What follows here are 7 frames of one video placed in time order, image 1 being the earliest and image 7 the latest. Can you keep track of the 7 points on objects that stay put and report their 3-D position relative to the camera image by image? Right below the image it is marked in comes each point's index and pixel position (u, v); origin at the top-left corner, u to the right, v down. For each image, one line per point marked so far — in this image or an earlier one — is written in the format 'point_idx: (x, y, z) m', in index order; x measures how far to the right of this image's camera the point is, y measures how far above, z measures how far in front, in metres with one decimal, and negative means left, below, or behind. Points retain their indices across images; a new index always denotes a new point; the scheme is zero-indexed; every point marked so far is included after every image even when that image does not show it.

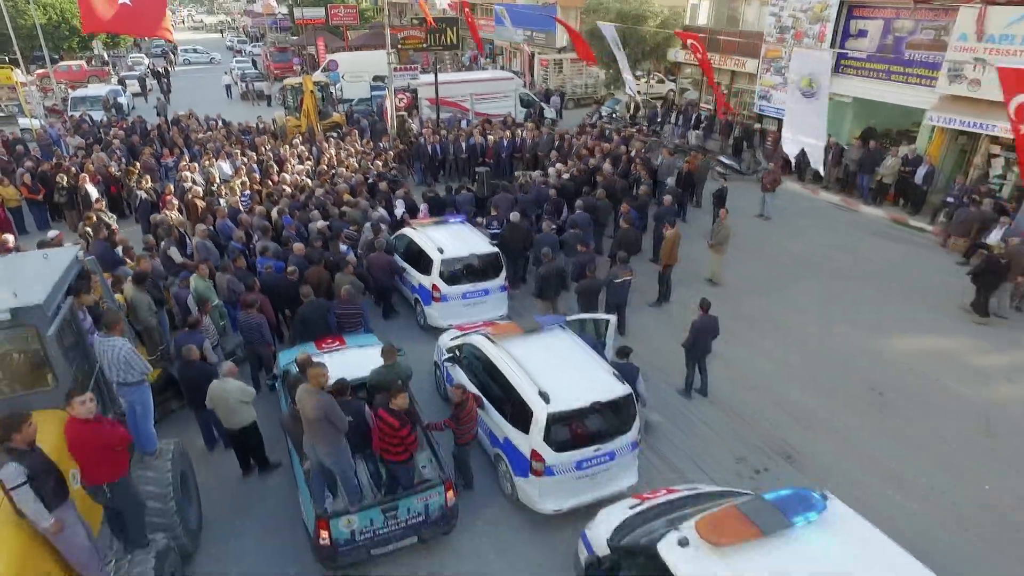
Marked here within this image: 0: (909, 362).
0: (+5.0, -0.9, +8.5) m
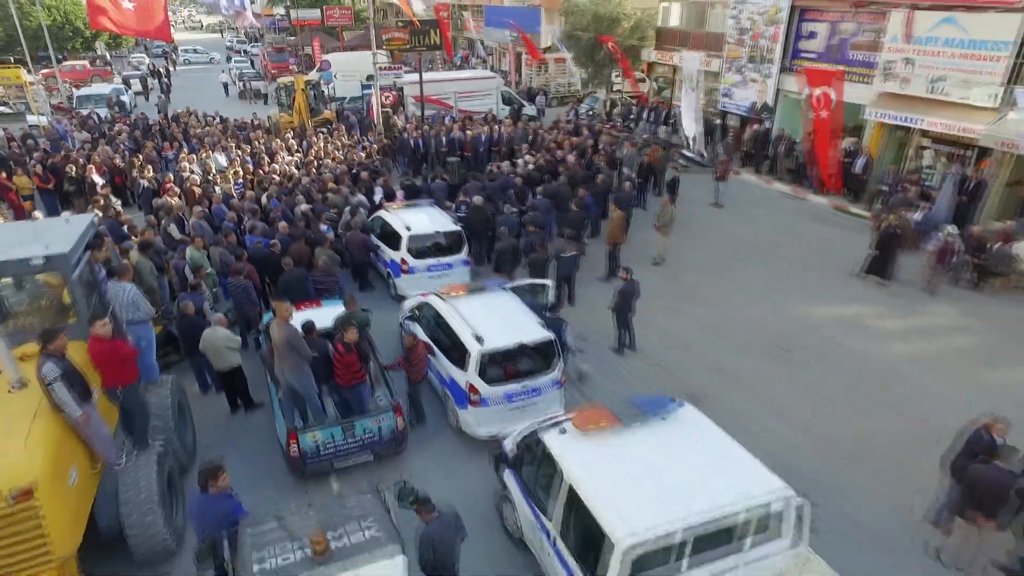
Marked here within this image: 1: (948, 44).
0: (+4.4, -0.5, +9.6) m
1: (+7.9, +4.5, +12.6) m
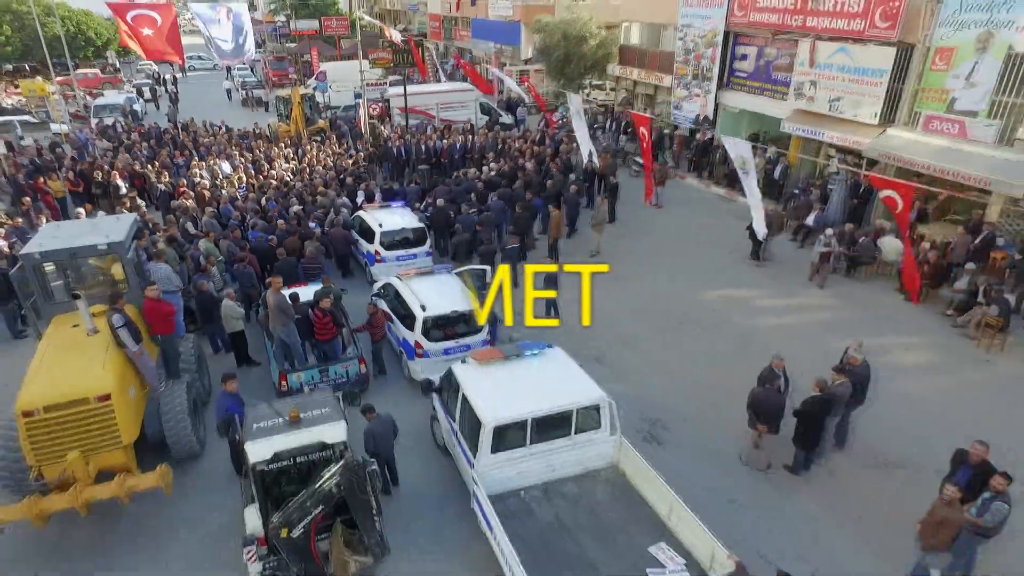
0: (+3.5, -0.3, +11.9) m
1: (+7.1, +4.7, +14.9) m
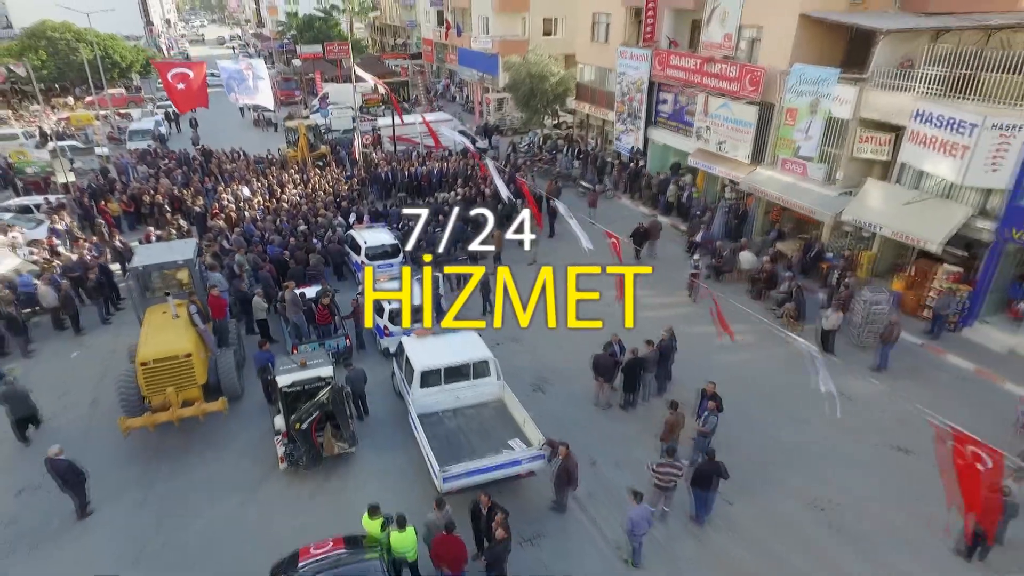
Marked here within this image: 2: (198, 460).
0: (+2.4, -0.3, +16.1) m
1: (+5.9, +4.7, +19.1) m
2: (-4.8, -2.7, +10.5) m
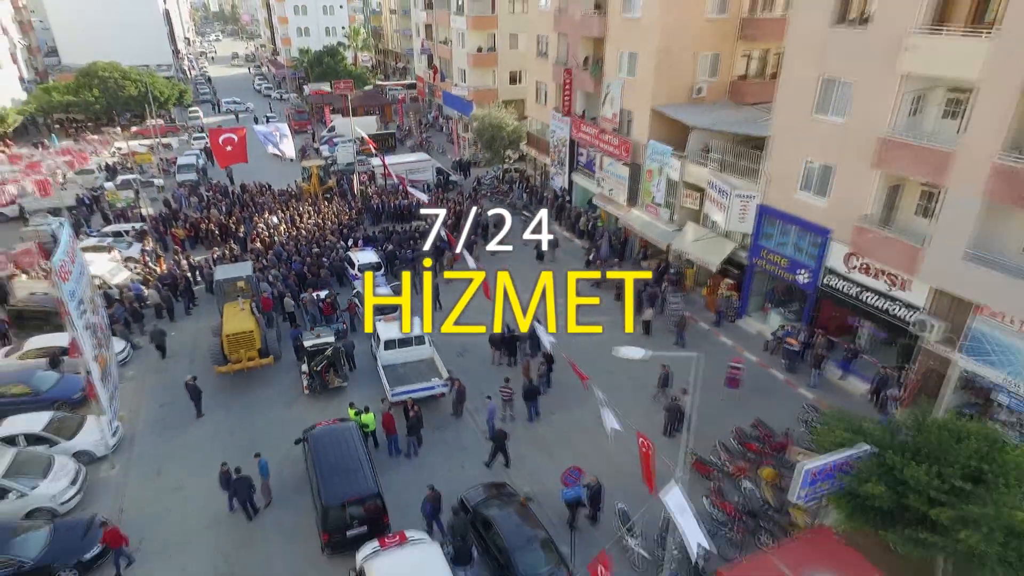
0: (+0.4, -0.5, +24.1) m
1: (+4.0, +4.5, +27.0) m
2: (-6.9, -2.8, +18.5) m
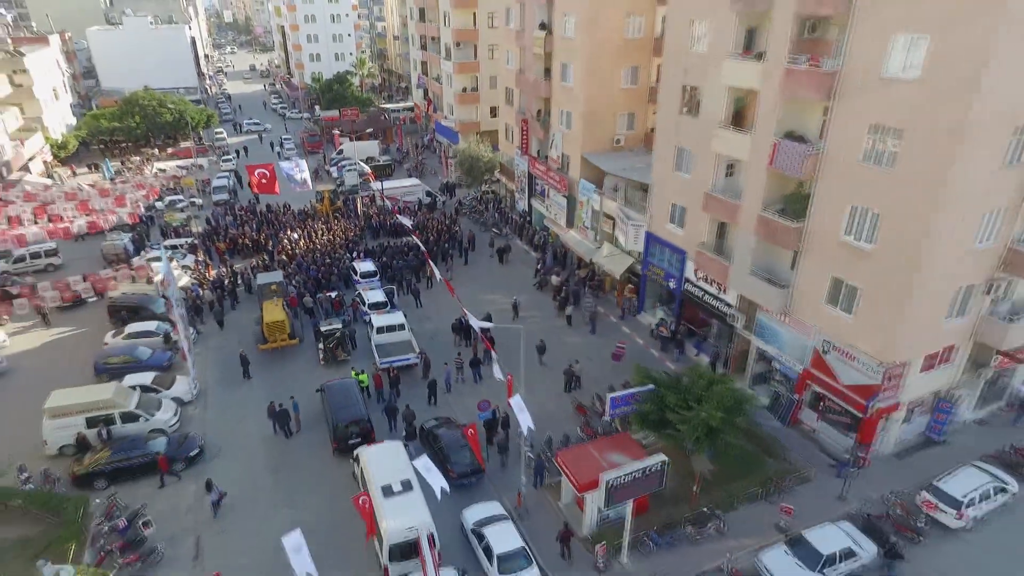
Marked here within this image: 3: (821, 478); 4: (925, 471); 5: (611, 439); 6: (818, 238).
0: (-1.4, -0.6, +32.0) m
1: (+2.3, +4.4, +34.9) m
2: (-8.7, -2.9, +26.5) m
3: (+8.9, -5.4, +19.7) m
4: (+11.9, -5.3, +19.9) m
5: (+2.7, -4.1, +18.6) m
6: (+8.8, +1.4, +19.7) m
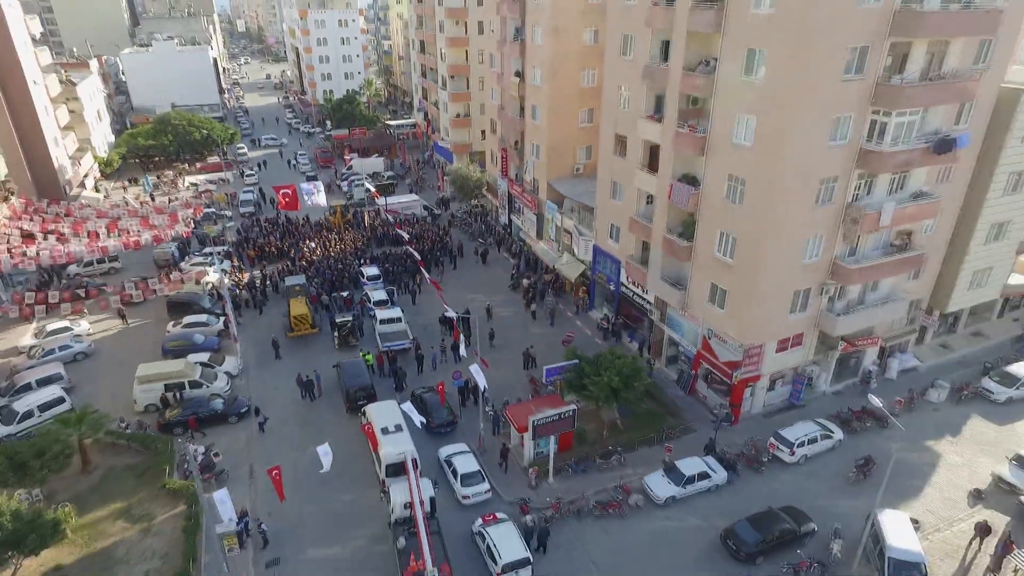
0: (-2.6, -0.7, +39.3) m
1: (+1.1, +4.3, +42.1) m
2: (-10.0, -3.0, +33.9) m
3: (+7.5, -5.5, +26.9) m
4: (+10.5, -5.4, +27.0) m
5: (+1.3, -4.2, +25.9) m
6: (+7.4, +1.3, +26.9) m
